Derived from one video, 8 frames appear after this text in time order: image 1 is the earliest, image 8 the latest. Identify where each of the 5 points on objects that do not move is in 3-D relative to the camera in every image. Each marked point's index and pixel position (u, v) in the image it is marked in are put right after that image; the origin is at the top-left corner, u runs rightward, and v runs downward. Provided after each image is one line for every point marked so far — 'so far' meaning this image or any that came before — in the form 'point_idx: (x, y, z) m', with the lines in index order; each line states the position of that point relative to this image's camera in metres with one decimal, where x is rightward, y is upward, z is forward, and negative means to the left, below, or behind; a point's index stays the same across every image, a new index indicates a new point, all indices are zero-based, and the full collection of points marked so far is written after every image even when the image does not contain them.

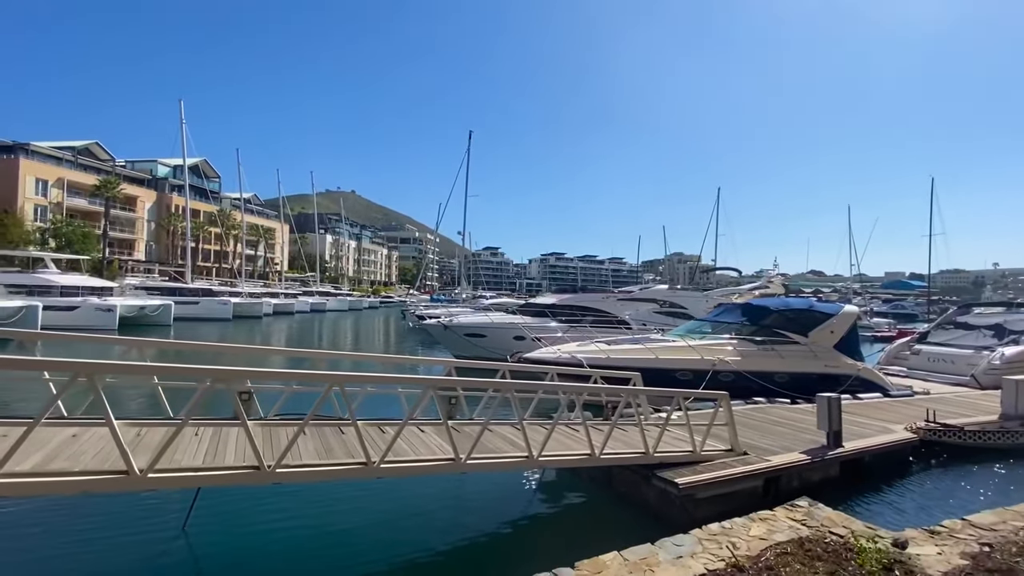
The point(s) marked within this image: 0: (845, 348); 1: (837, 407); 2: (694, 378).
0: (+9.7, -1.8, +14.1) m
1: (+5.8, -2.1, +8.6) m
2: (+4.7, -2.3, +12.5) m
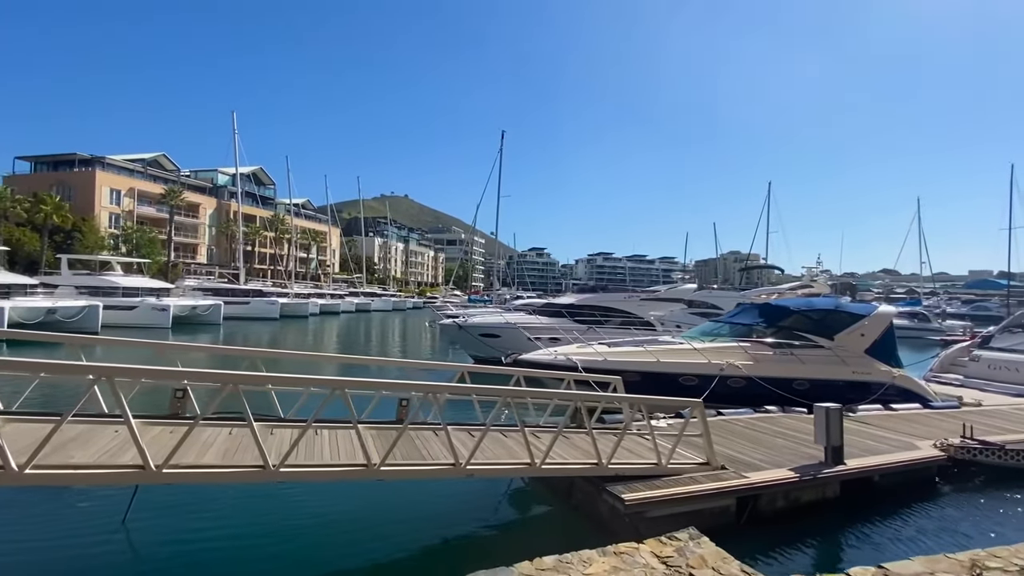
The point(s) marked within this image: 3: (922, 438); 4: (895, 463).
0: (+9.6, -1.7, +12.7) m
1: (+5.1, -2.0, +7.6) m
2: (+4.5, -2.3, +11.6) m
3: (+8.0, -2.9, +9.4) m
4: (+6.2, -2.8, +7.9) m
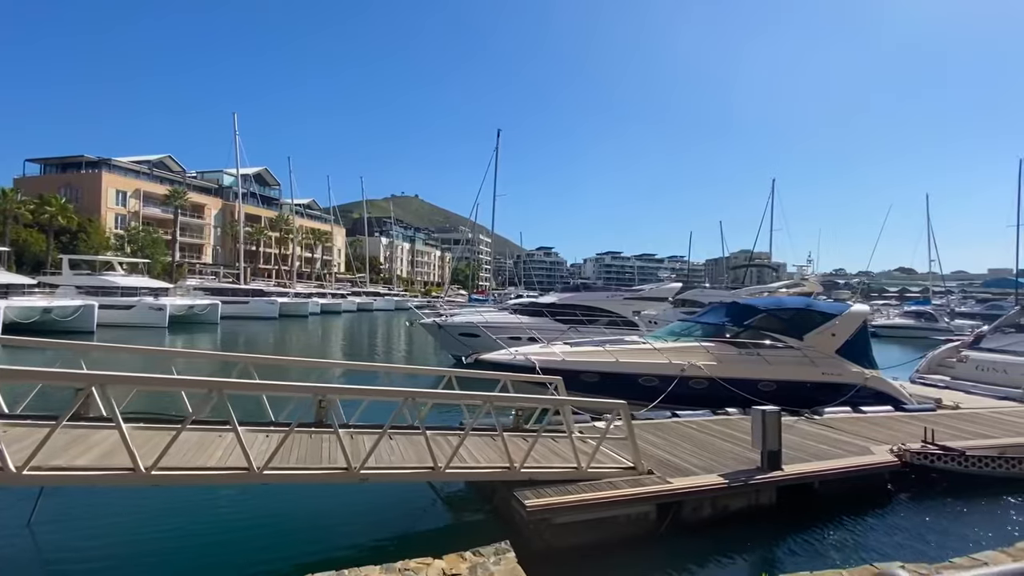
0: (+8.5, -1.7, +12.2) m
1: (+4.0, -2.0, +7.3) m
2: (+3.4, -2.3, +11.3) m
3: (+6.9, -2.9, +9.1) m
4: (+5.1, -2.8, +7.5) m
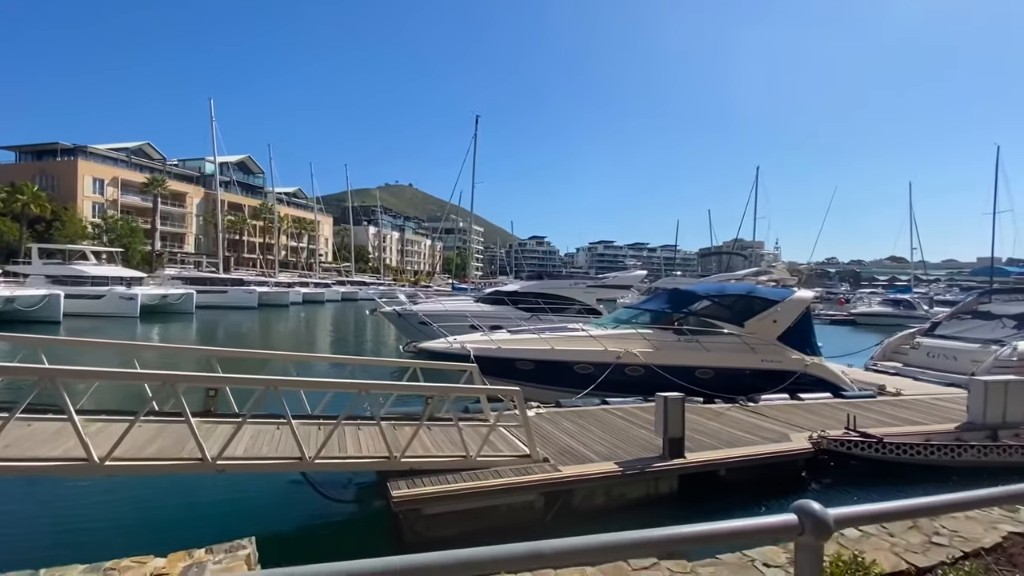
0: (+7.0, -1.3, +12.1) m
1: (+2.5, -1.8, +7.1) m
2: (+1.9, -1.9, +11.2) m
3: (+5.3, -2.6, +8.9) m
4: (+3.5, -2.6, +7.4) m
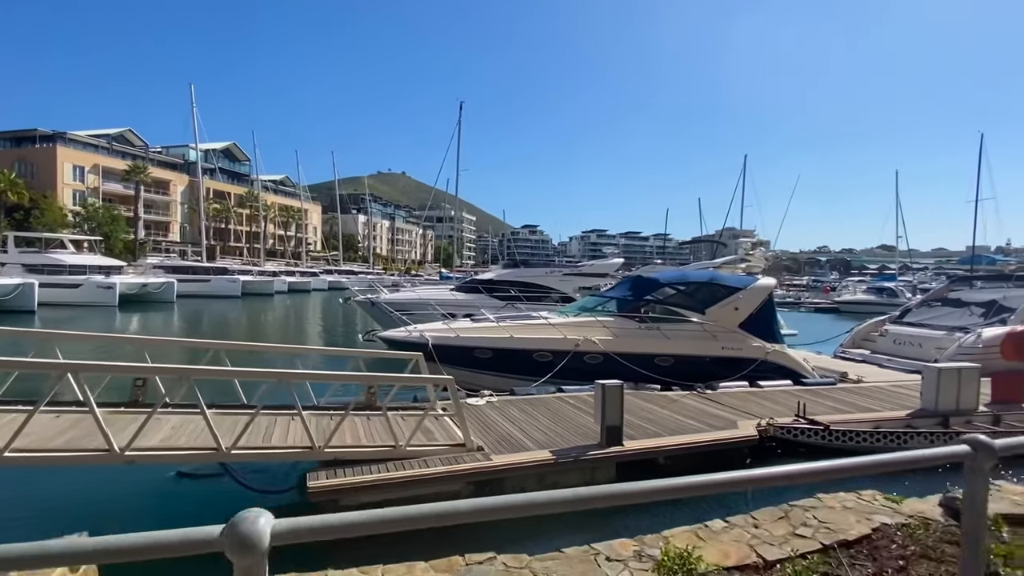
0: (+6.0, -1.0, +12.0) m
1: (+1.6, -1.6, +7.0) m
2: (+0.9, -1.6, +11.1) m
3: (+4.4, -2.4, +8.9) m
4: (+2.6, -2.3, +7.3) m
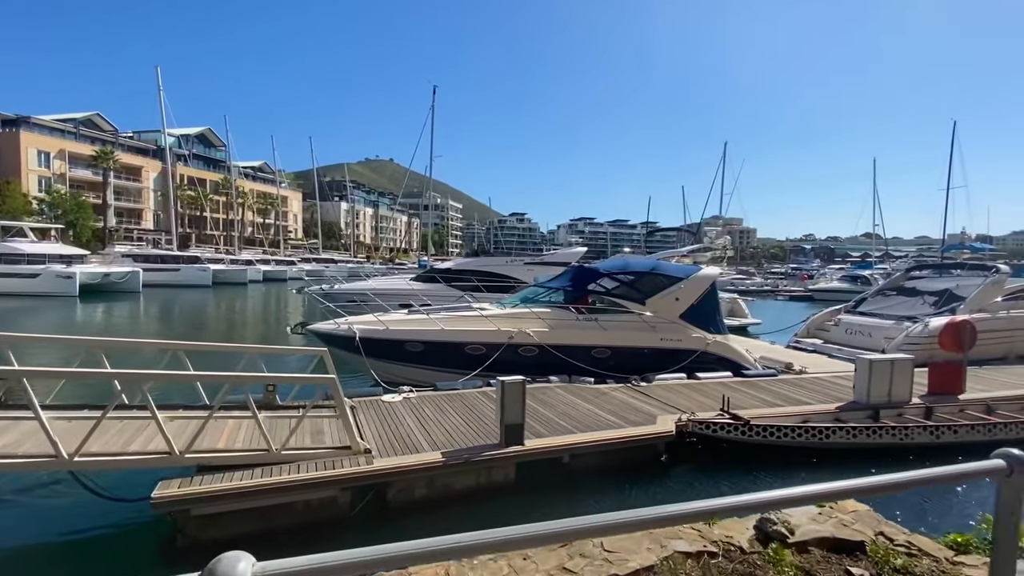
0: (+4.5, -0.7, +11.8) m
1: (+0.1, -1.5, +6.7) m
2: (-0.6, -1.4, +10.7) m
3: (+2.9, -2.2, +8.6) m
4: (+1.2, -2.2, +7.0) m
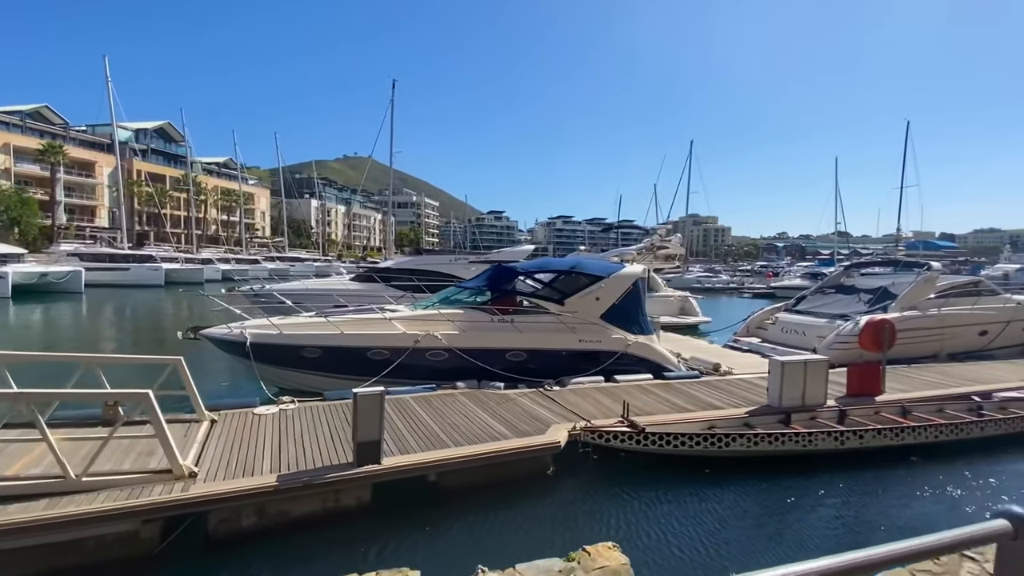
0: (+2.5, -0.7, +11.3) m
1: (-1.7, -1.5, +6.0) m
2: (-2.5, -1.4, +10.1) m
3: (+1.1, -2.2, +8.1) m
4: (-0.6, -2.2, +6.4) m
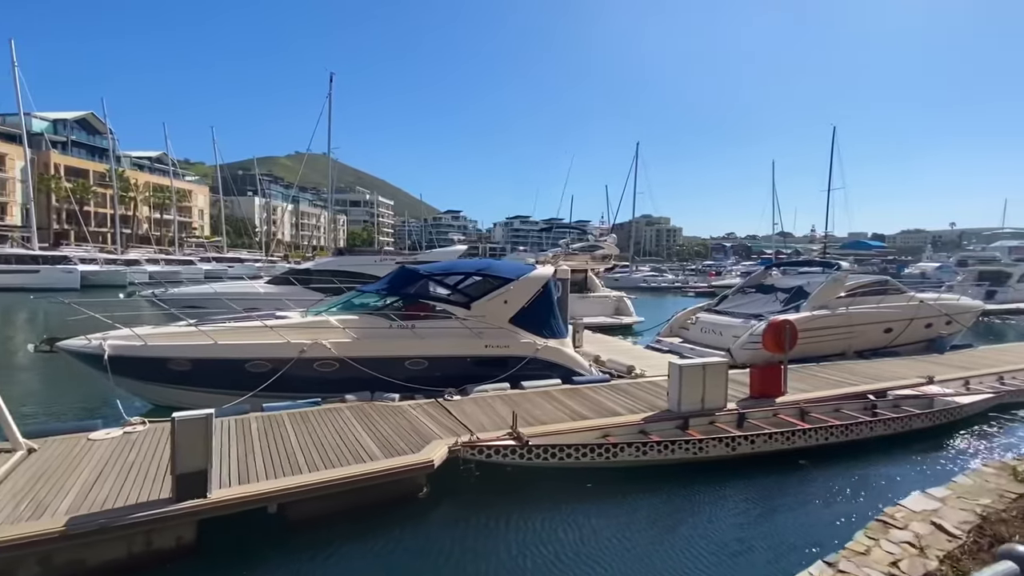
0: (+0.4, -0.8, +10.9) m
1: (-3.3, -1.6, +5.3) m
2: (-4.5, -1.5, +9.2) m
3: (-0.8, -2.3, +7.6) m
4: (-2.3, -2.3, +5.7) m
